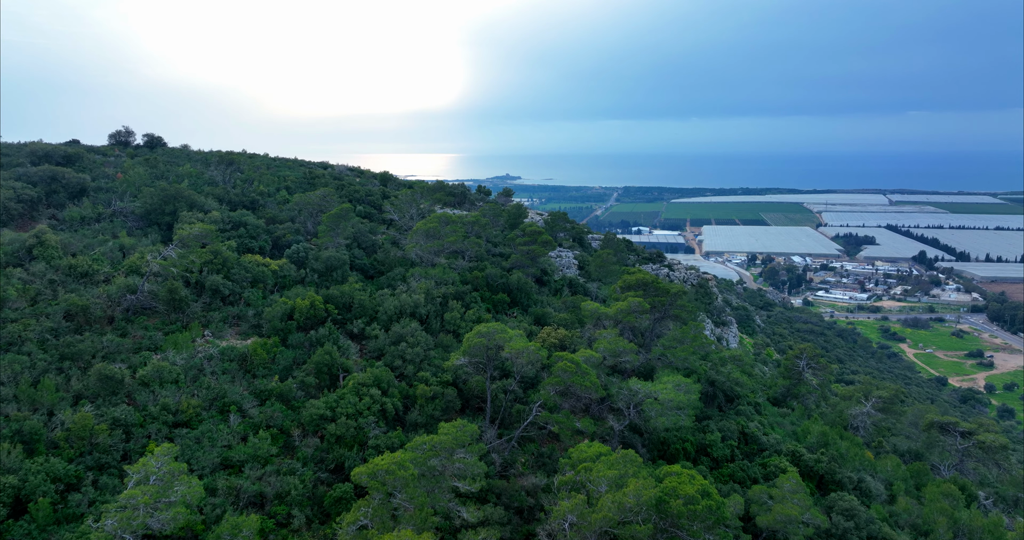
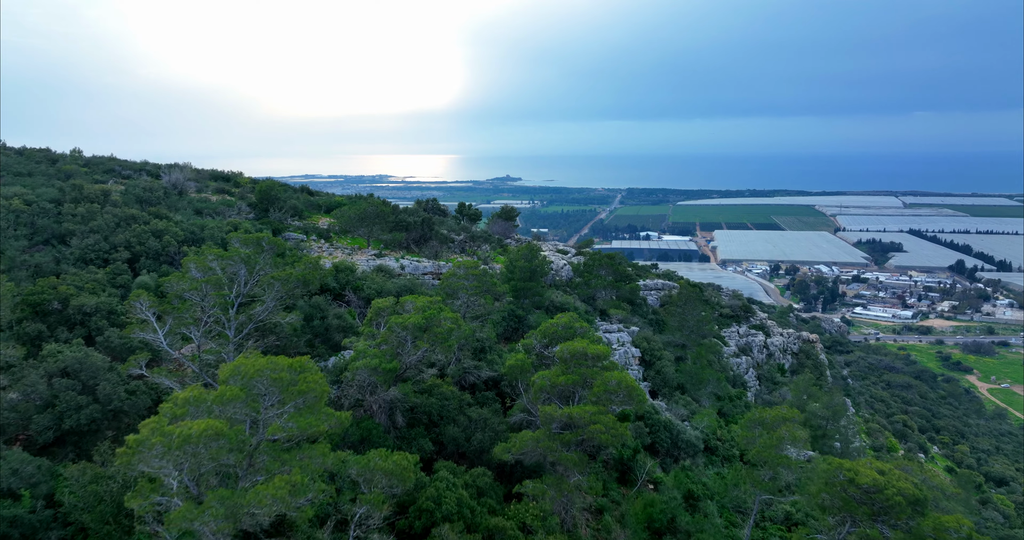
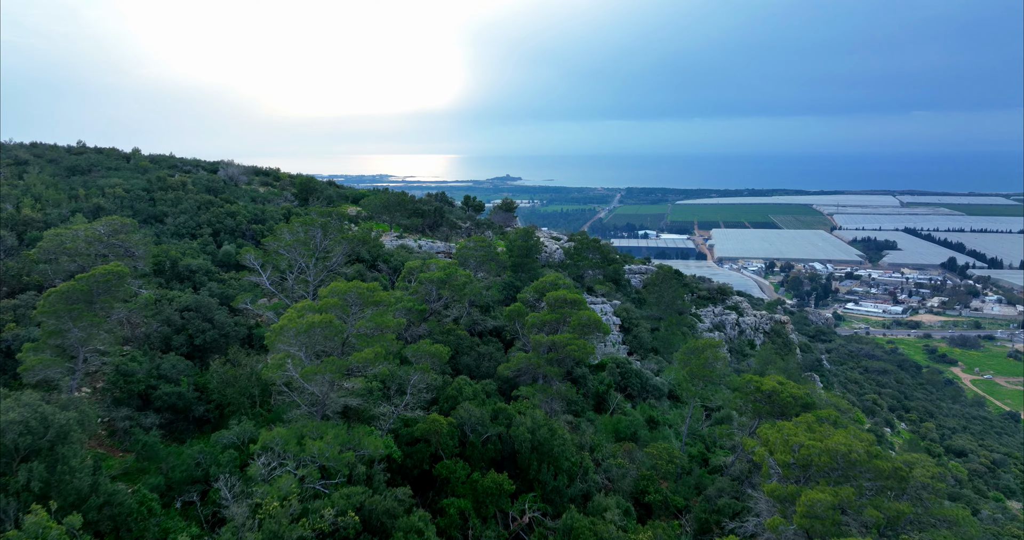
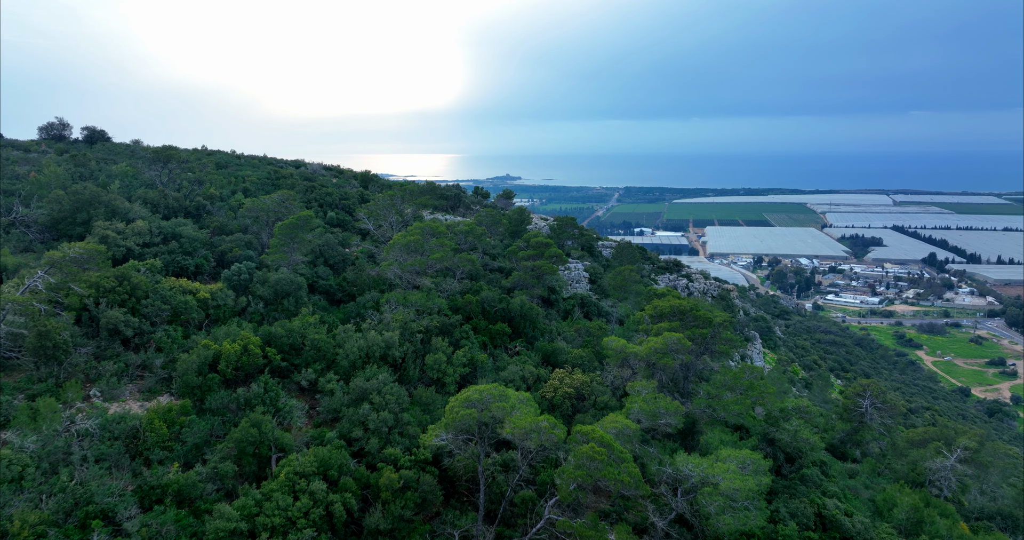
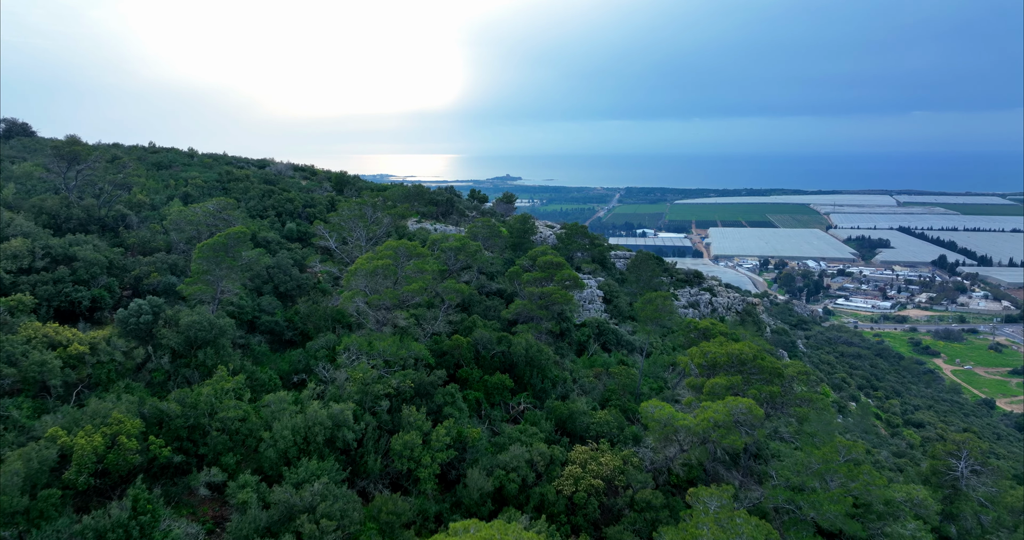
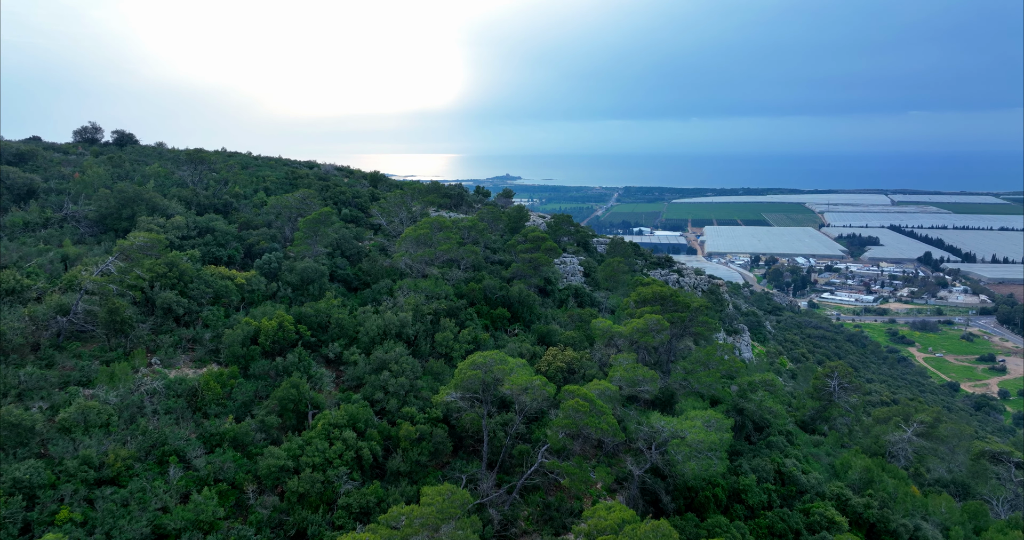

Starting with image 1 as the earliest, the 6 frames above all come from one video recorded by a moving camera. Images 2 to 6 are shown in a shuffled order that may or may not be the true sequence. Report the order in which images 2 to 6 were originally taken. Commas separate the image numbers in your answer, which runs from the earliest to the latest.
6, 4, 5, 3, 2
